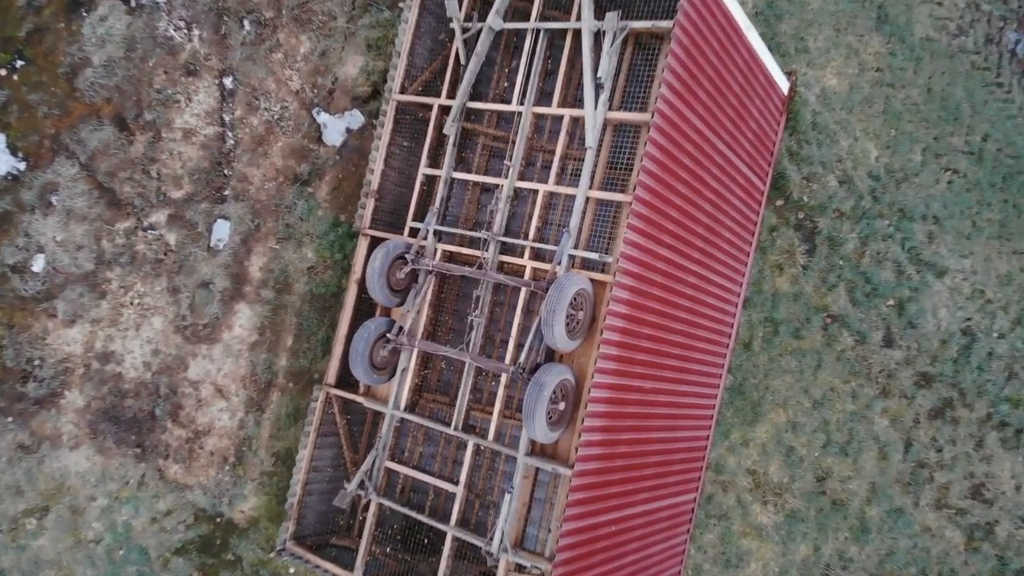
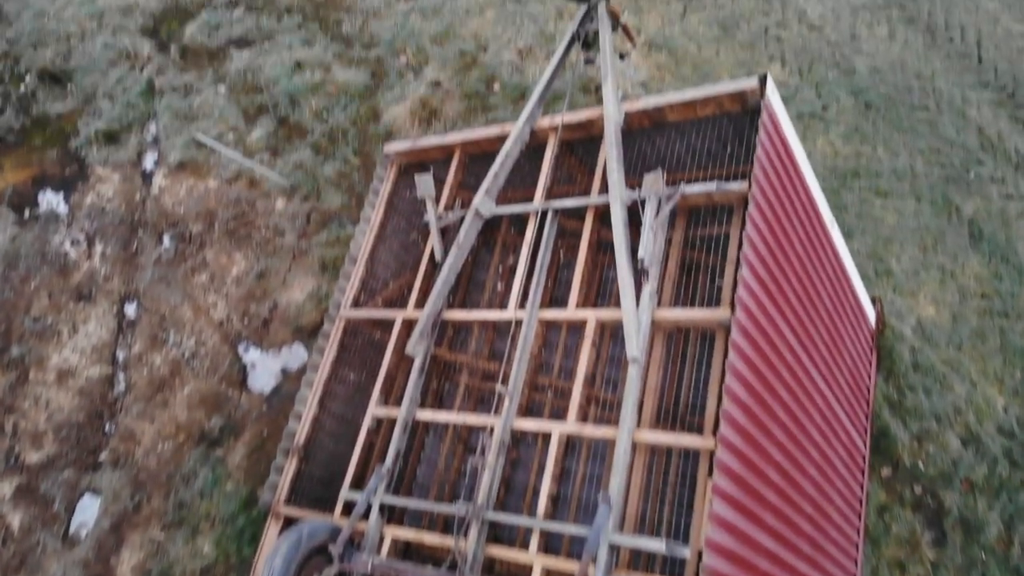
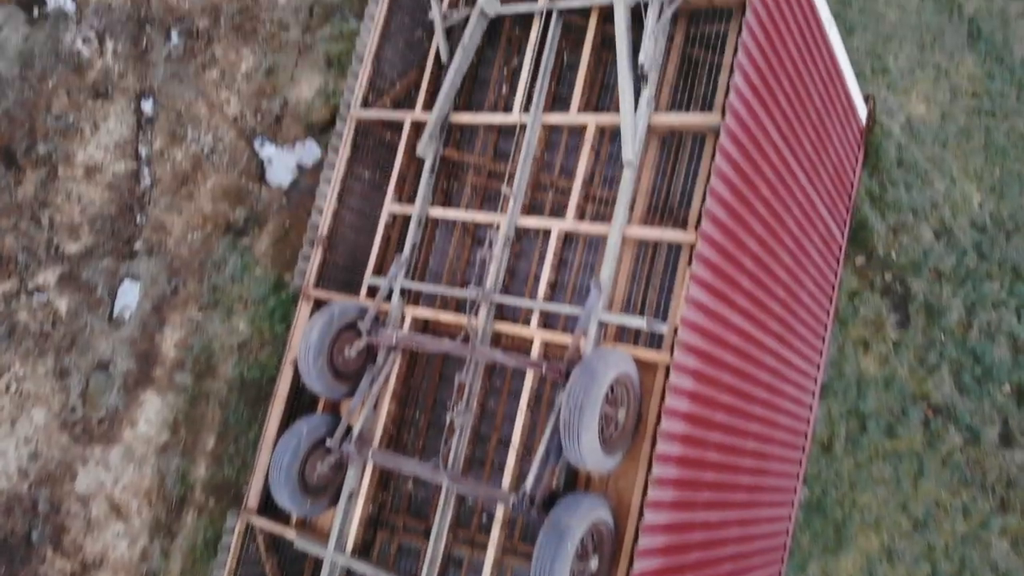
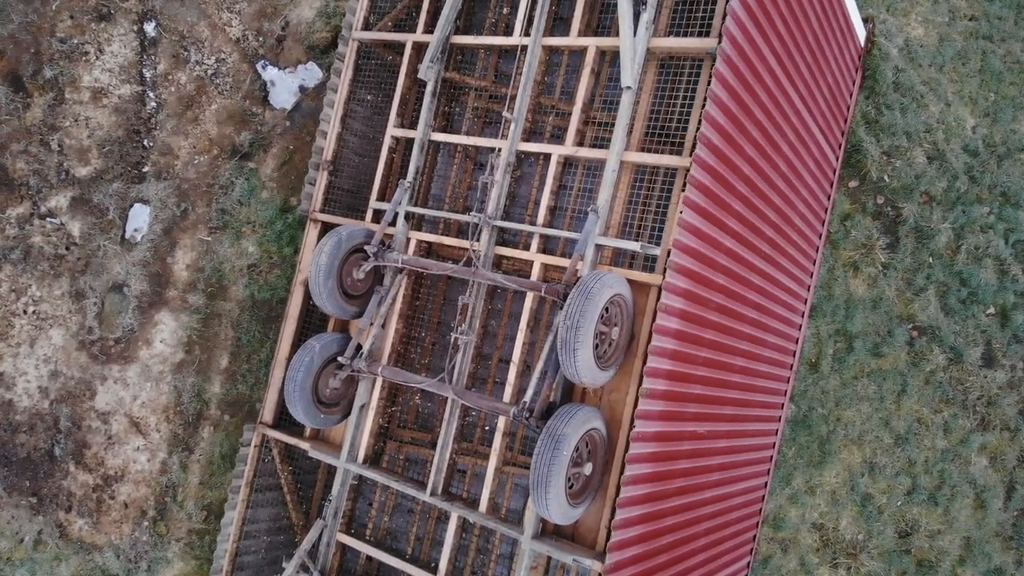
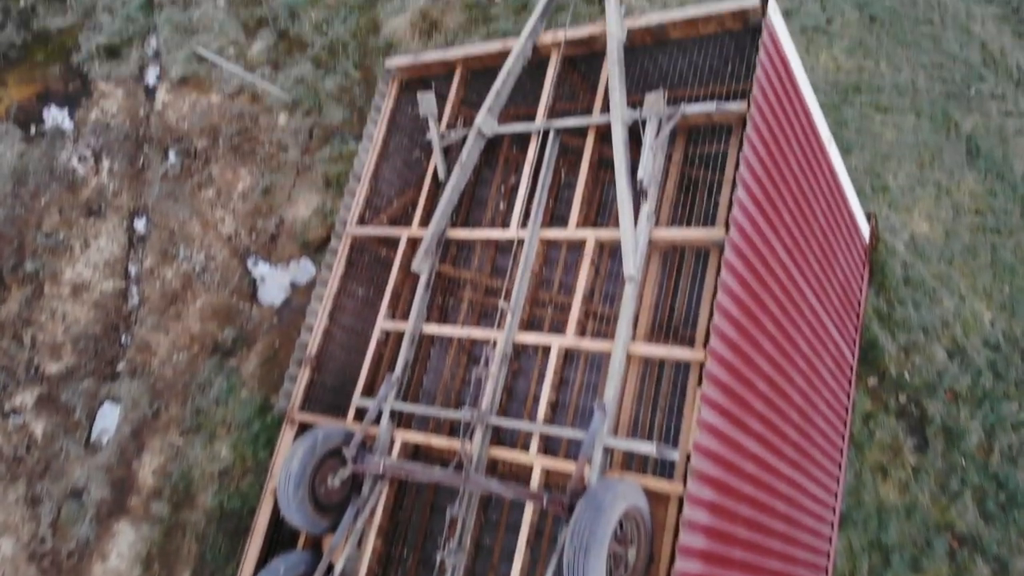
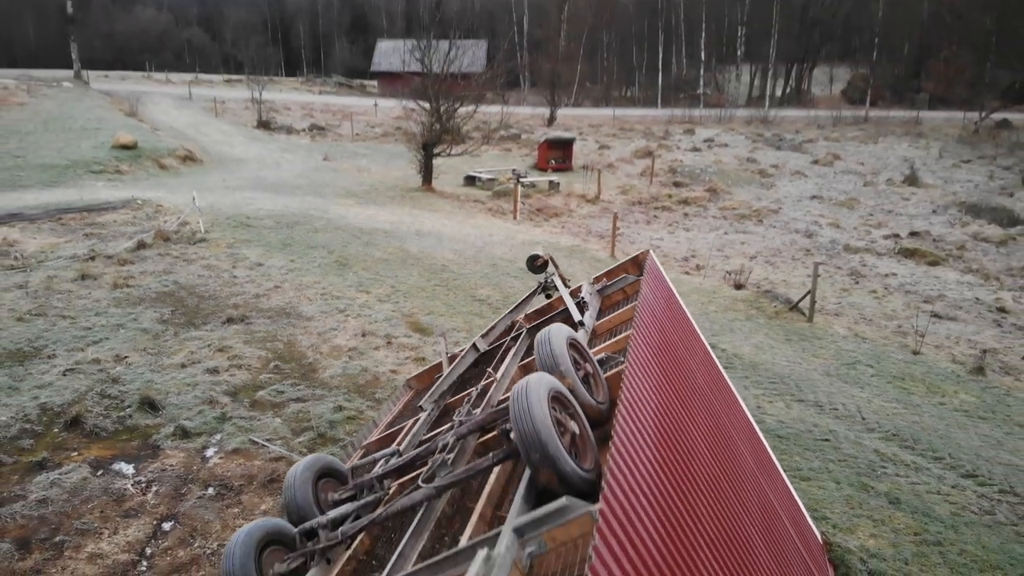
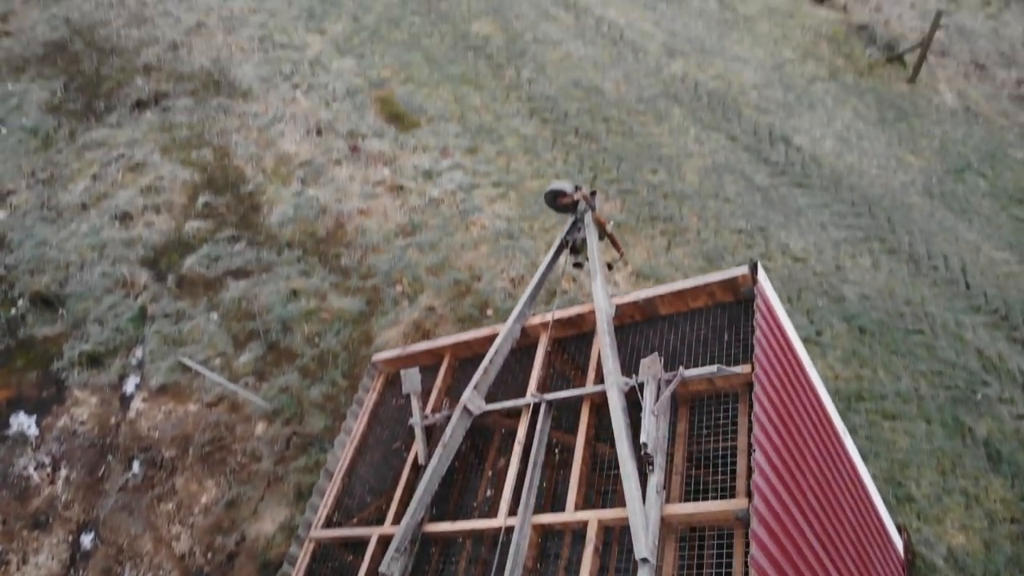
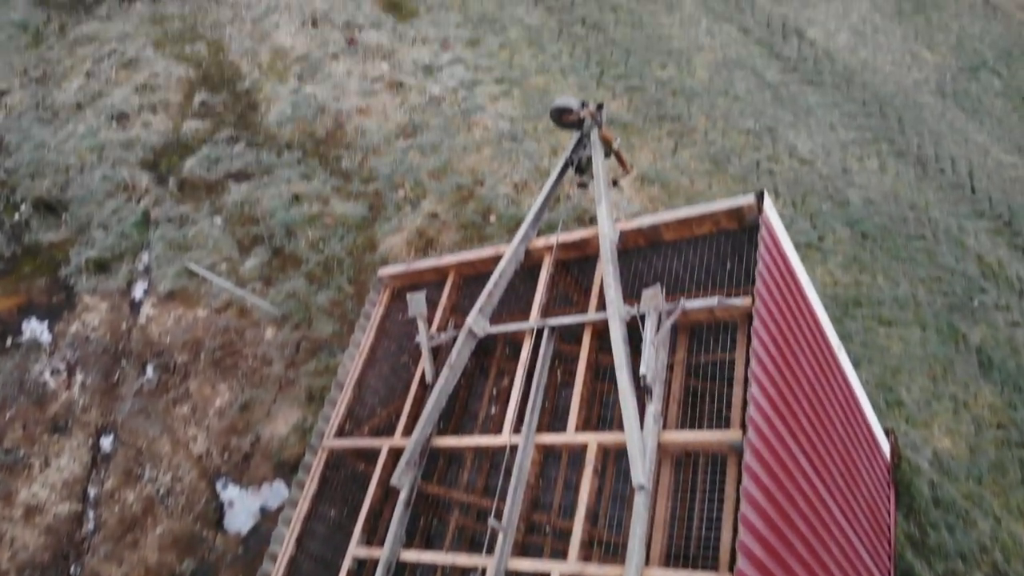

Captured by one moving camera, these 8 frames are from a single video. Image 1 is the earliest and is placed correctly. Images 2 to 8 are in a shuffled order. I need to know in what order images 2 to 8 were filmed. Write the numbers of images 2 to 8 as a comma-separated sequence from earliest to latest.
4, 3, 5, 2, 8, 7, 6
